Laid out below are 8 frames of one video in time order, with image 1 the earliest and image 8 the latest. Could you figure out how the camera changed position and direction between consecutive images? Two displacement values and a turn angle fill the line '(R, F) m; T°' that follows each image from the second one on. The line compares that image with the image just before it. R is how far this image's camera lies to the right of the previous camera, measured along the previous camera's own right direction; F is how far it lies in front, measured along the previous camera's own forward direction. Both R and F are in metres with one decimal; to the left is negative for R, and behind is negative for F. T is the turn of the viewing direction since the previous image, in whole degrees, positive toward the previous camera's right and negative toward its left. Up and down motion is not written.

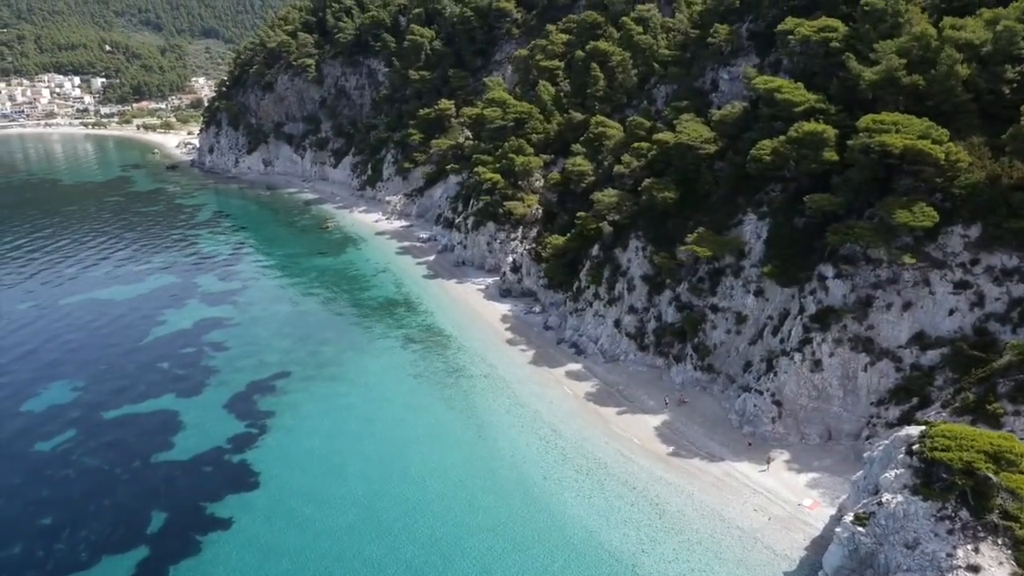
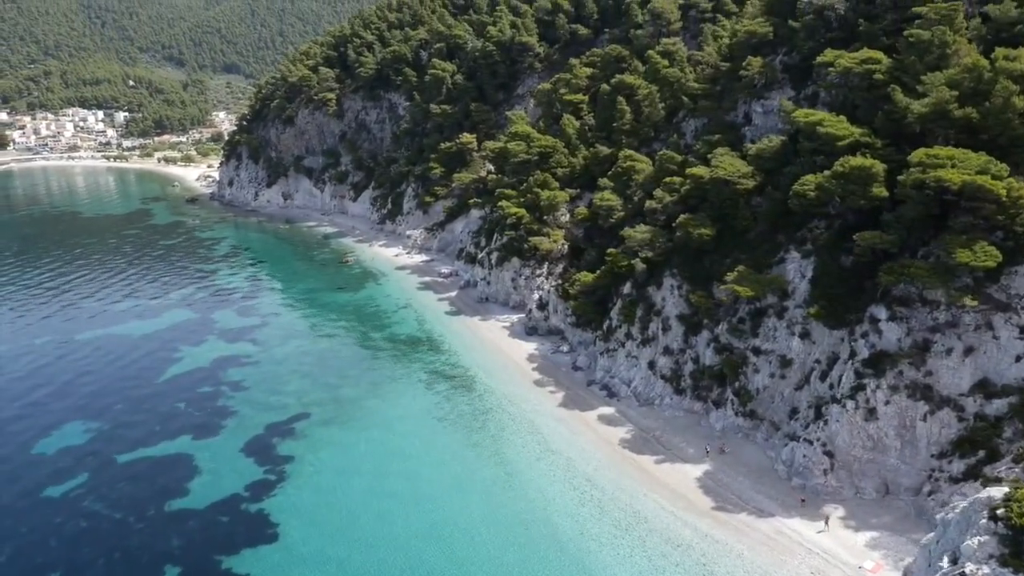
(-0.9, +1.6) m; -1°
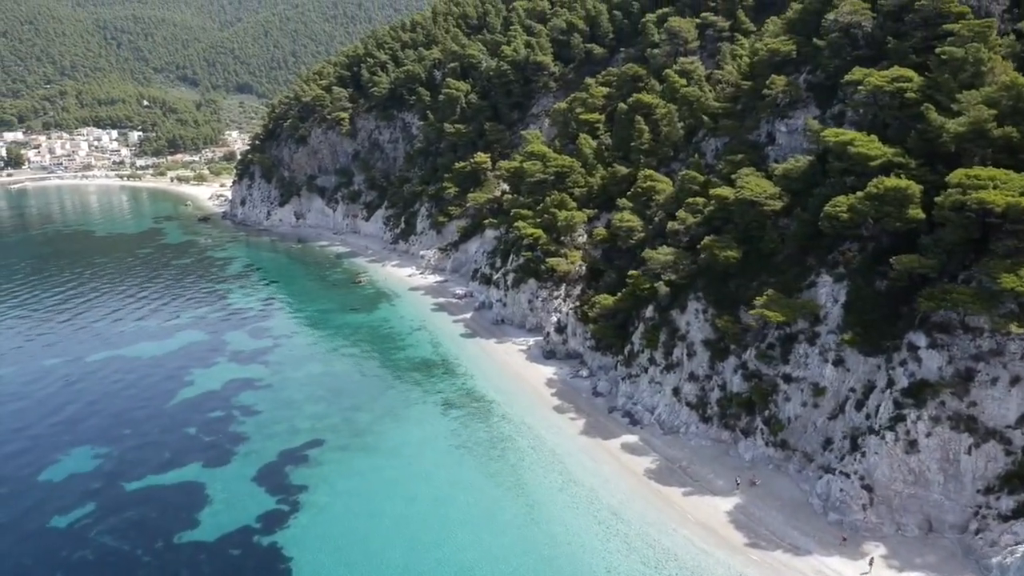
(-0.6, +1.1) m; -1°
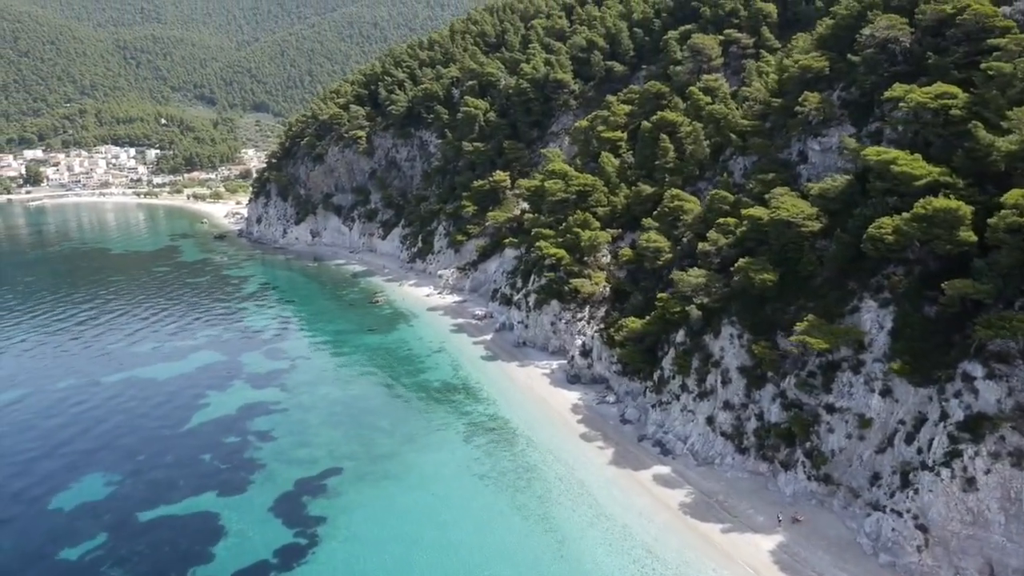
(-0.8, +1.4) m; -1°
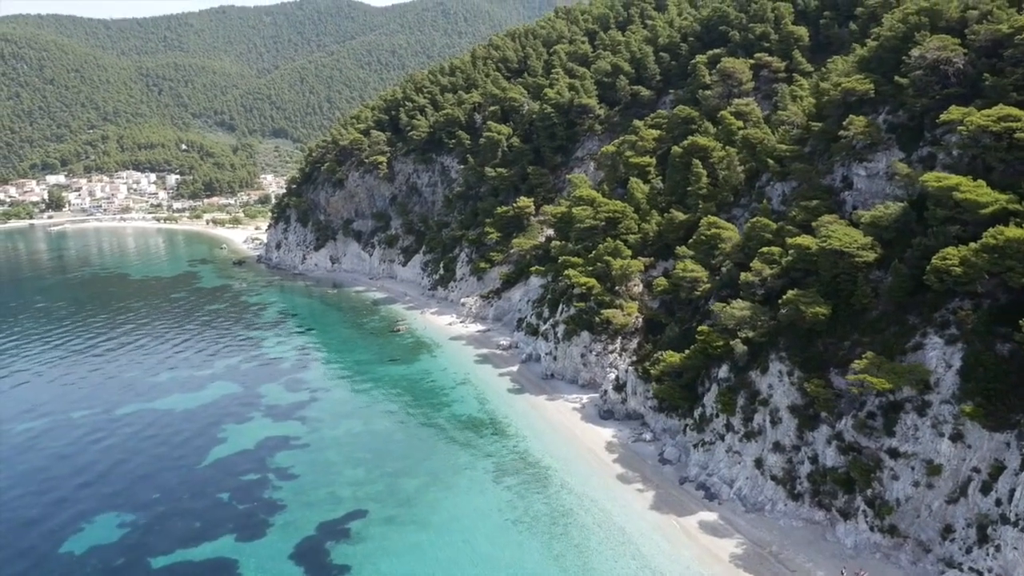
(-1.1, +1.9) m; -1°
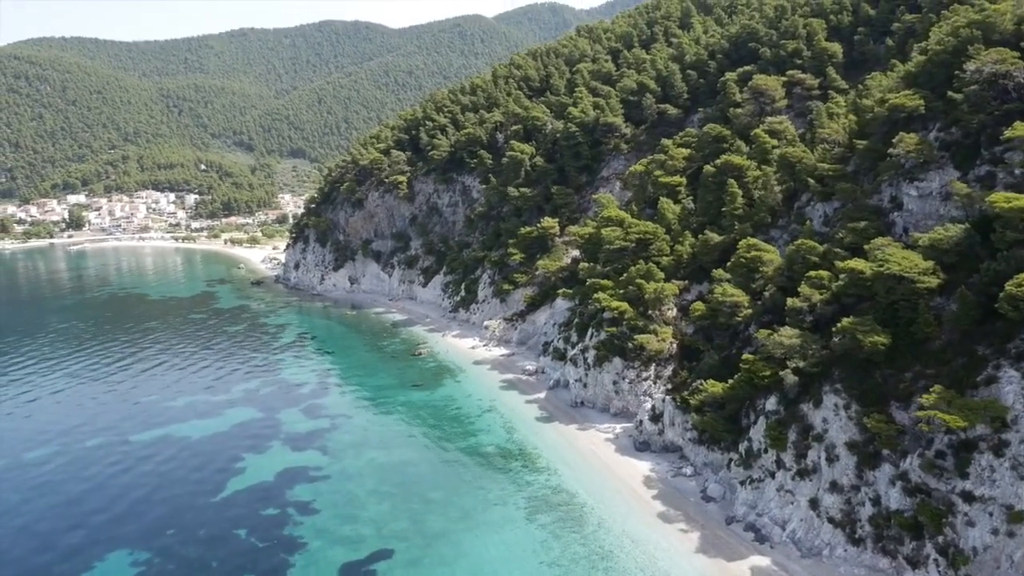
(-1.1, +2.0) m; -1°
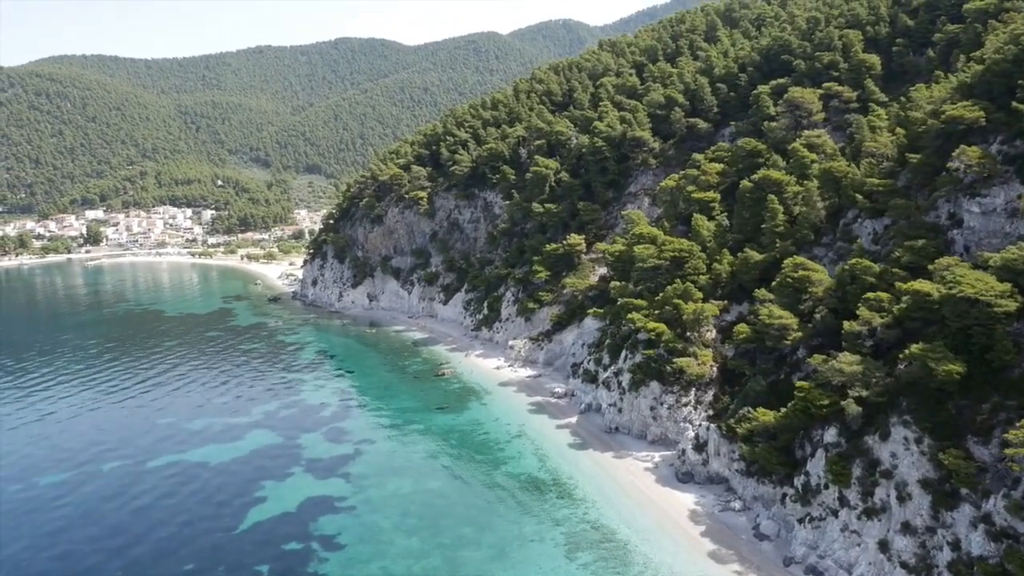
(-1.3, +2.2) m; -1°
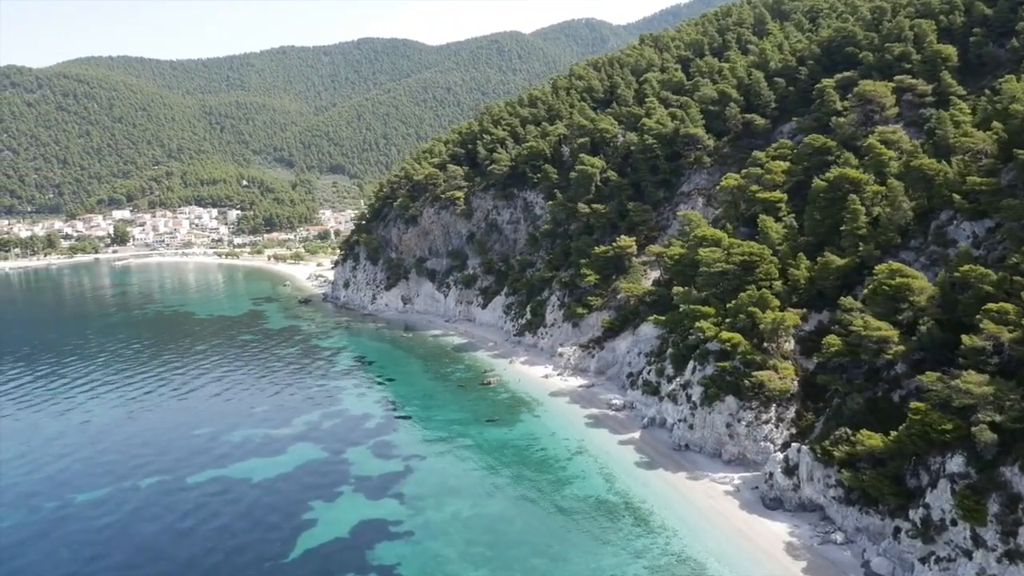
(-2.9, +3.3) m; -1°
